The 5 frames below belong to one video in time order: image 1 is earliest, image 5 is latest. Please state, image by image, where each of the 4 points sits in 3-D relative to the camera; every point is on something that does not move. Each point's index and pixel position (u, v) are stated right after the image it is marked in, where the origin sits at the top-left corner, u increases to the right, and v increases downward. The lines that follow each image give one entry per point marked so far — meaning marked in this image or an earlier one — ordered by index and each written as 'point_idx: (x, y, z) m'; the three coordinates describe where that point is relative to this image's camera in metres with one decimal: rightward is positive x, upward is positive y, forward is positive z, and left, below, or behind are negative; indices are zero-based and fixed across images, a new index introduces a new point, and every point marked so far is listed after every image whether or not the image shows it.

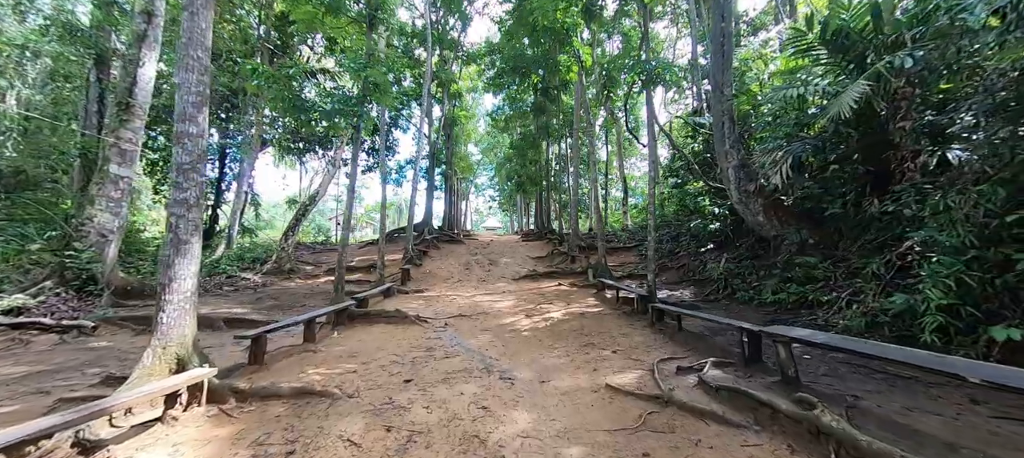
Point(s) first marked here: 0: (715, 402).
0: (+1.6, -1.4, +2.9) m
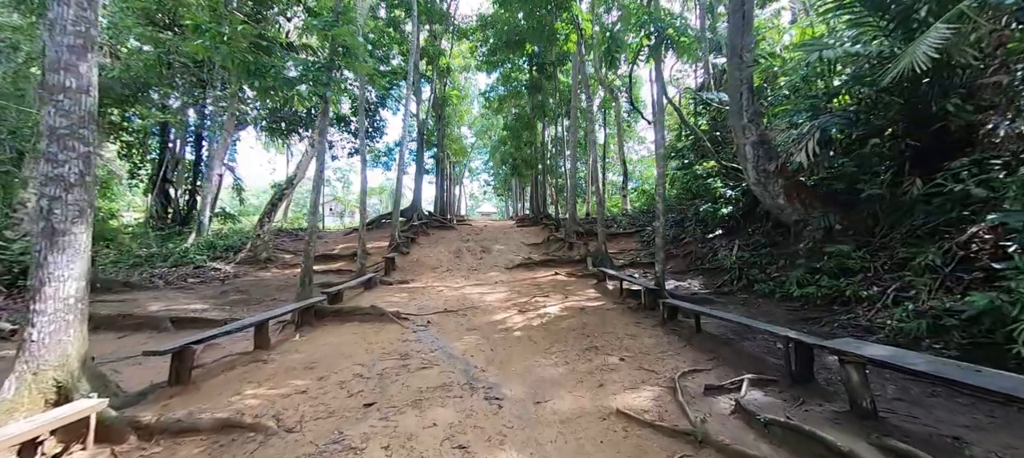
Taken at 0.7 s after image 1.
0: (+1.5, -1.3, +2.2) m
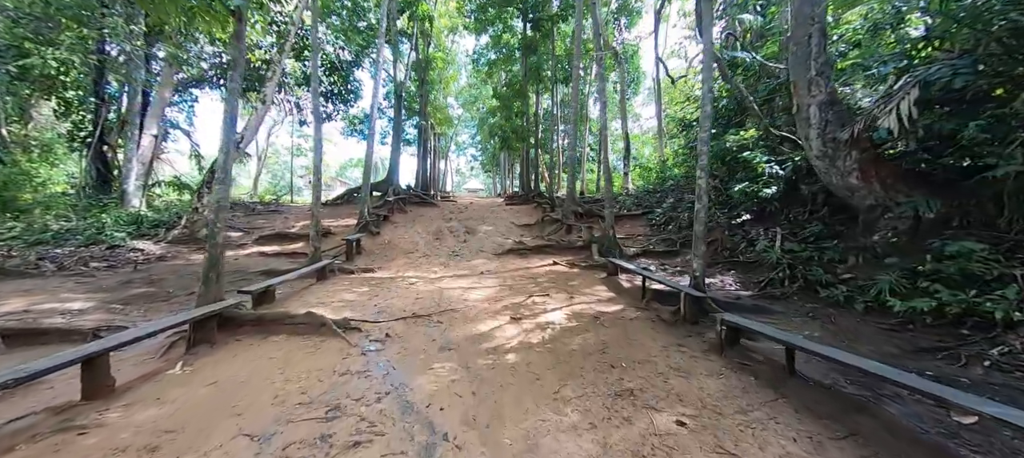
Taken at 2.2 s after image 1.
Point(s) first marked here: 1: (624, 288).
0: (+1.5, -1.3, +0.7) m
1: (+1.7, -0.9, +5.7) m
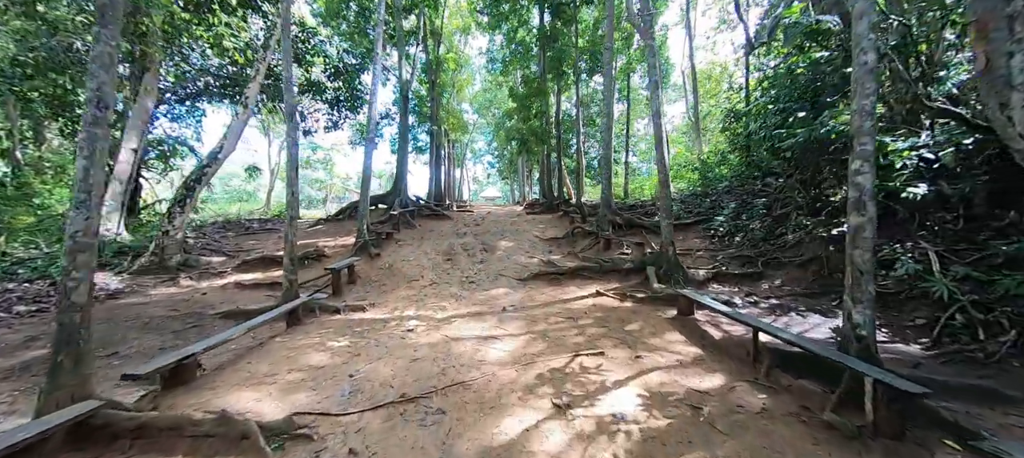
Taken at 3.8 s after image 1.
0: (+1.7, -1.5, -1.0) m
1: (+2.1, -1.1, +3.9) m
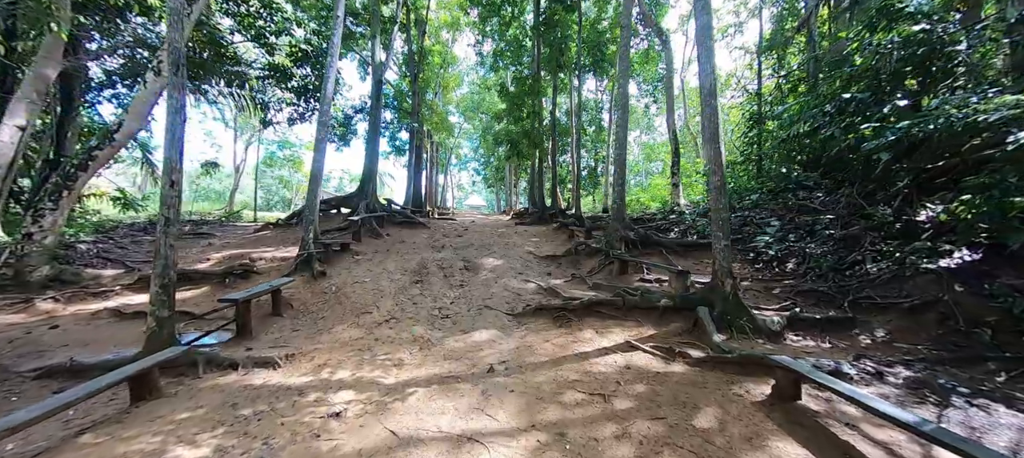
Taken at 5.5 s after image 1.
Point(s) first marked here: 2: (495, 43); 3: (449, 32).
0: (+1.9, -1.5, -2.8) m
1: (+2.1, -1.4, +2.1) m
2: (-0.7, +8.1, +15.9) m
3: (-3.2, +10.2, +18.8) m
